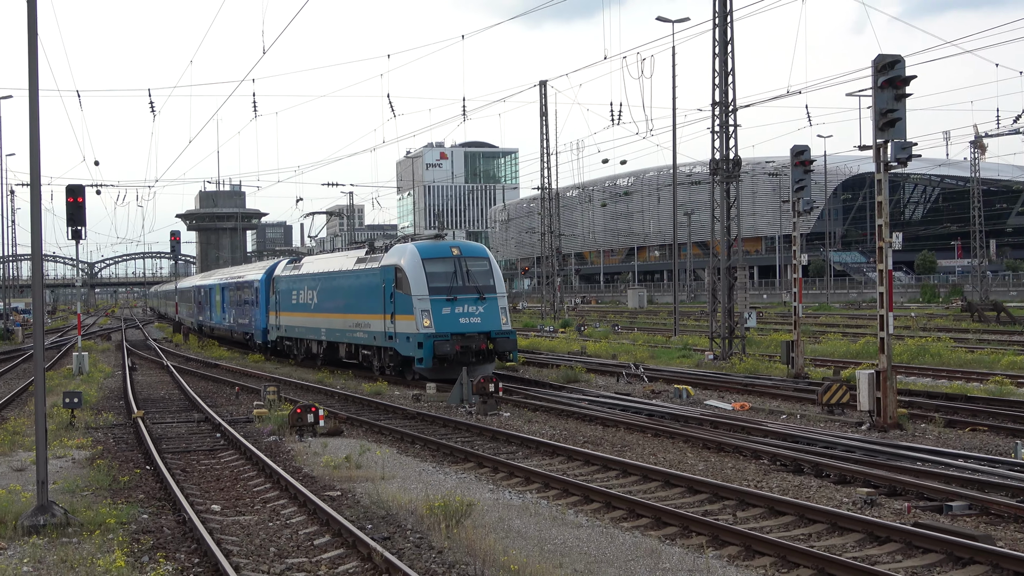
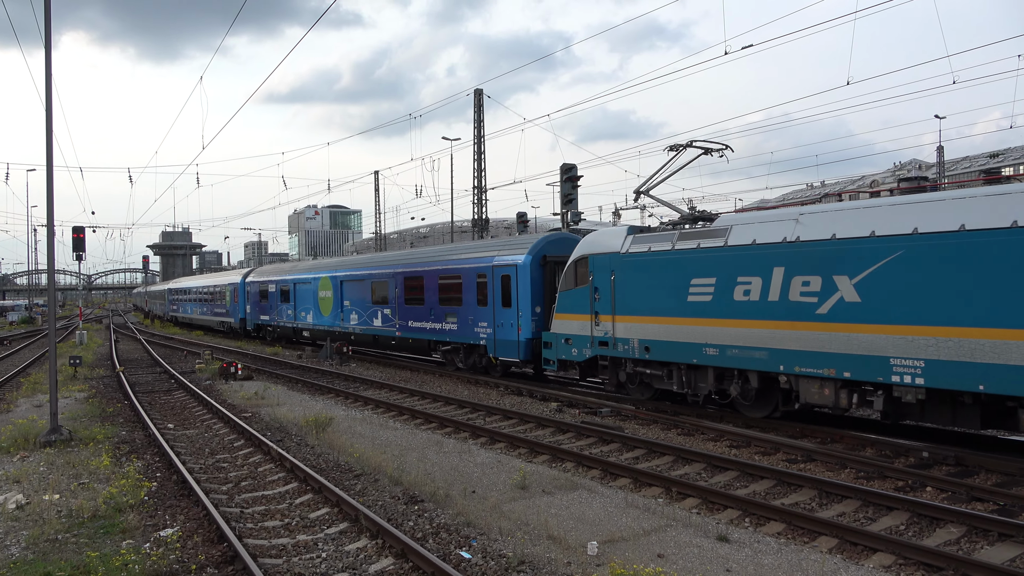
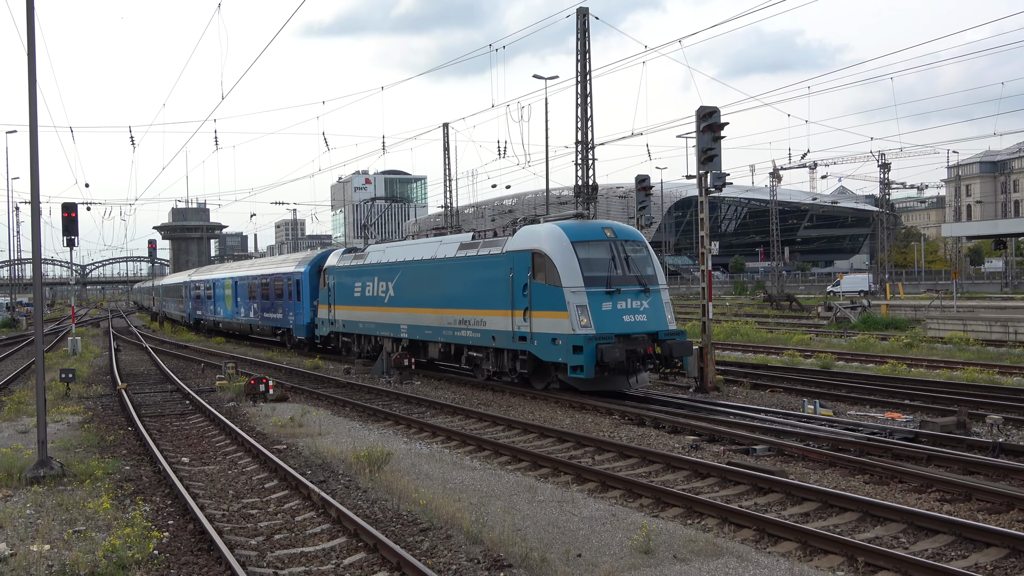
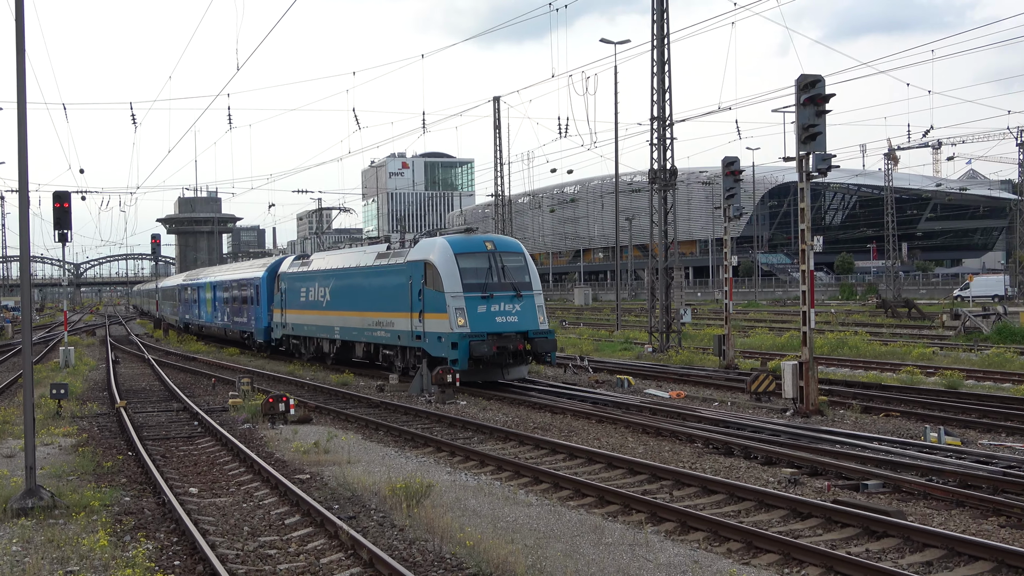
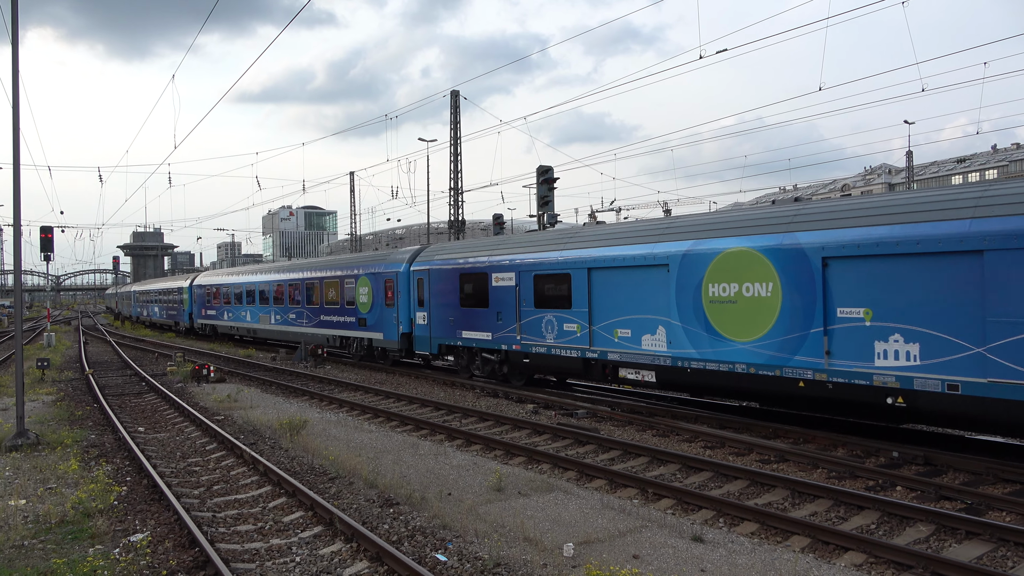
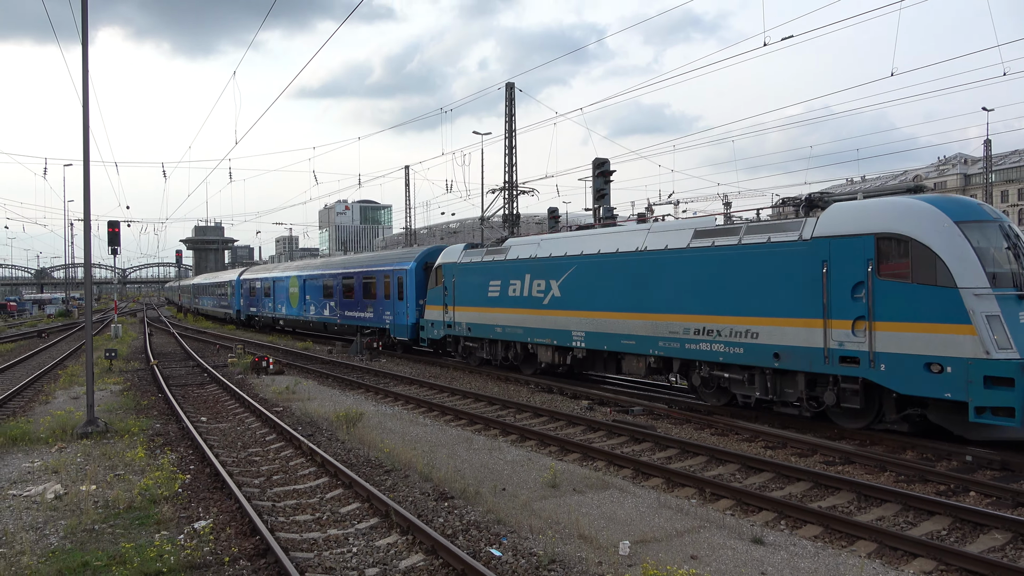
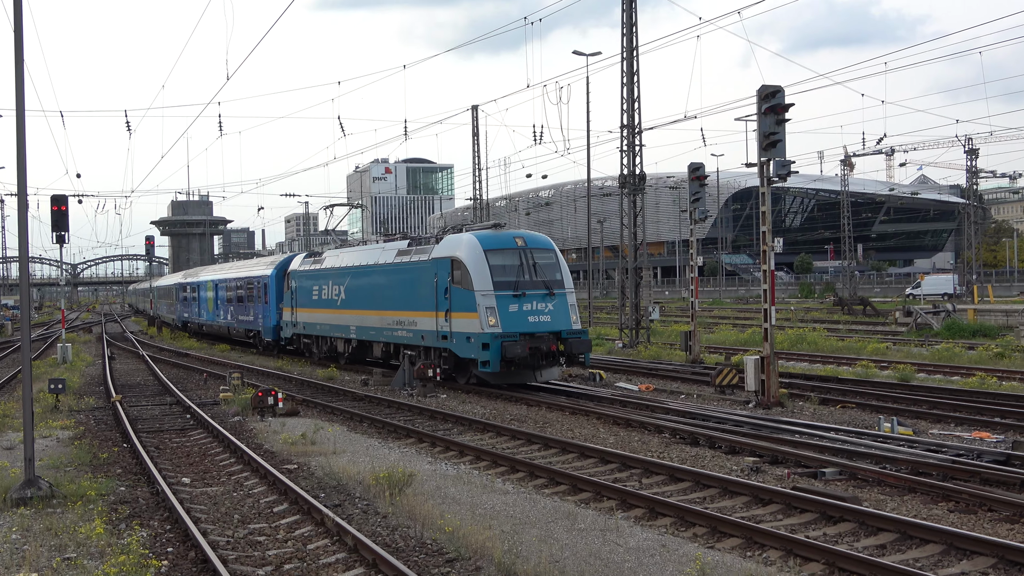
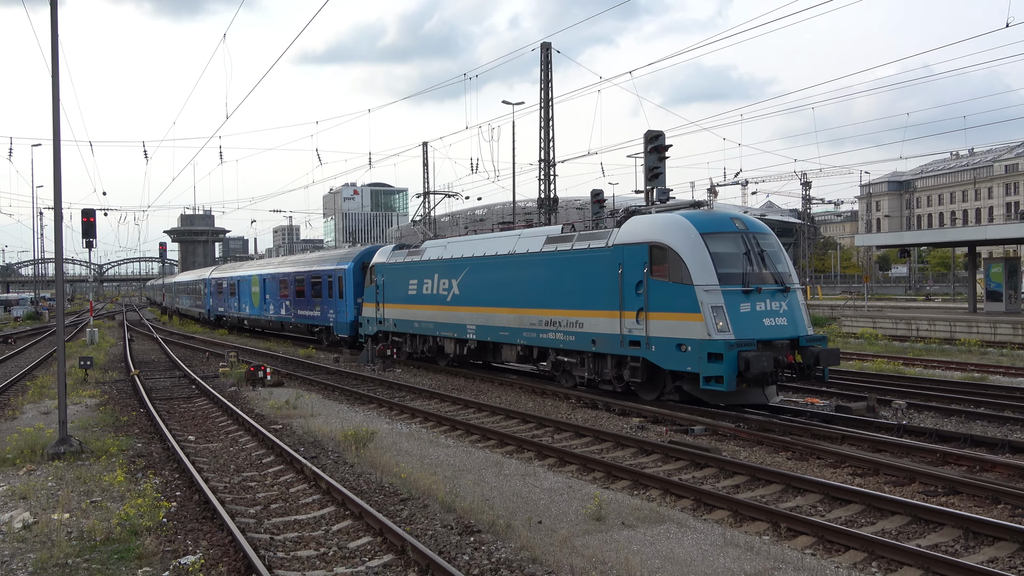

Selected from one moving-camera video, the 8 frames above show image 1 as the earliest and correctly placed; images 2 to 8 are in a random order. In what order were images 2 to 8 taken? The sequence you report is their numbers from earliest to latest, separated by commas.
4, 7, 3, 8, 6, 2, 5
